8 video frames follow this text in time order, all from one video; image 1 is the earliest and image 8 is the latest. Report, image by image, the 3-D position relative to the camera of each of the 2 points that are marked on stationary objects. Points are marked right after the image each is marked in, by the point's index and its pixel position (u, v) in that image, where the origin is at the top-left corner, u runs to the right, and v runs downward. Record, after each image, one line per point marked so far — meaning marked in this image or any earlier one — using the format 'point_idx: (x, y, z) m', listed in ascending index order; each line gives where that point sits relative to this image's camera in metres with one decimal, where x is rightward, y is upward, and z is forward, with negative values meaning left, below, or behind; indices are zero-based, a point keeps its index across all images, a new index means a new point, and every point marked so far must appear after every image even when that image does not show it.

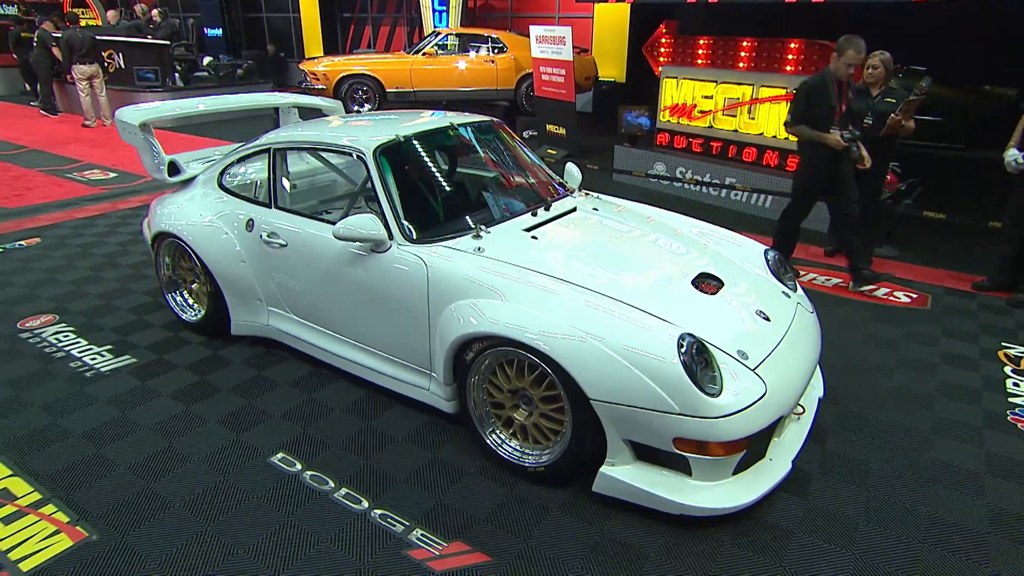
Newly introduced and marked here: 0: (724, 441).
0: (+0.8, -0.5, +2.3) m
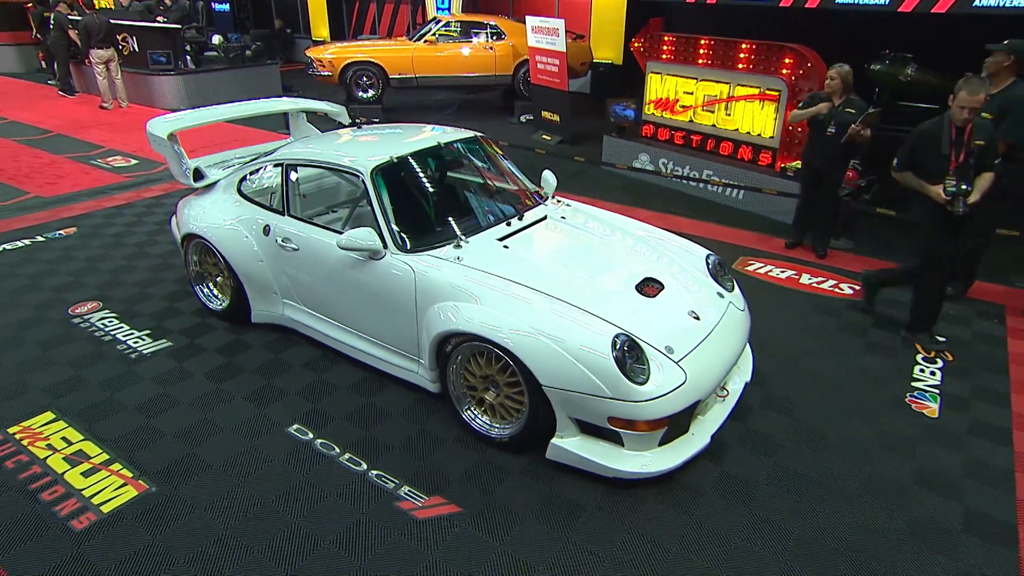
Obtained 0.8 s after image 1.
0: (+0.6, -0.6, +2.9) m
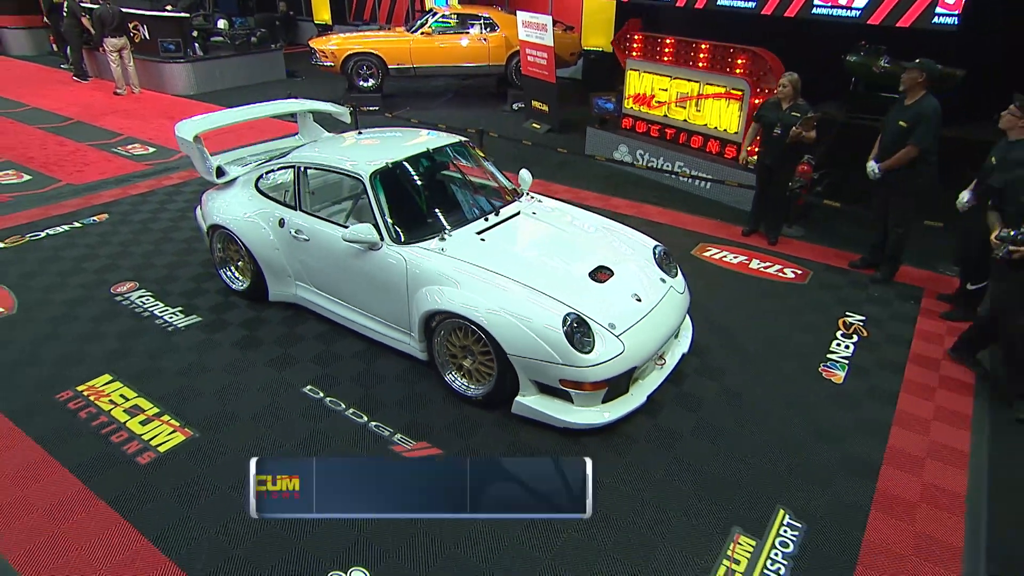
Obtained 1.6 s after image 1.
0: (+0.4, -0.5, +3.6) m
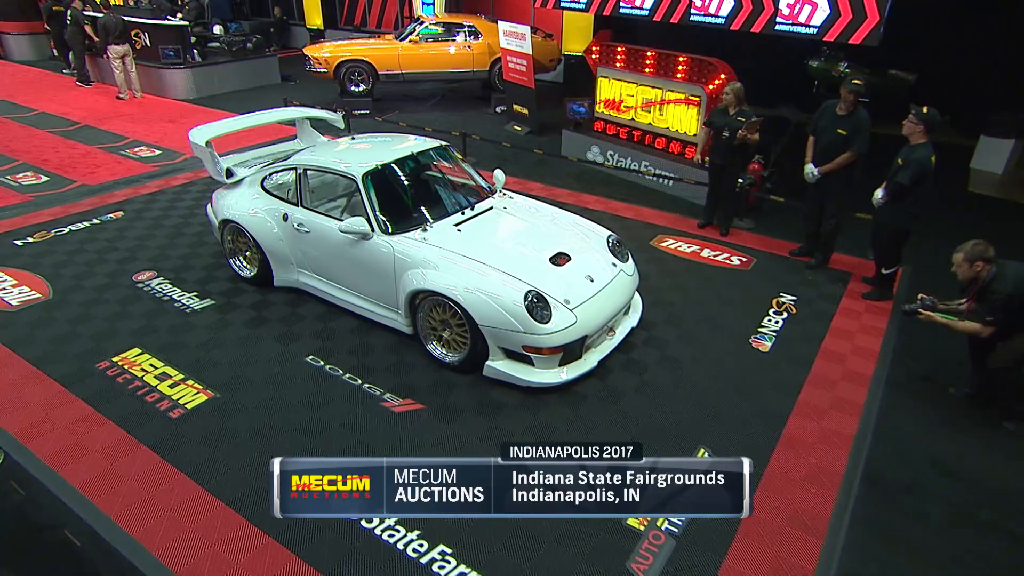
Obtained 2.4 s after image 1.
0: (+0.2, -0.4, +4.4) m
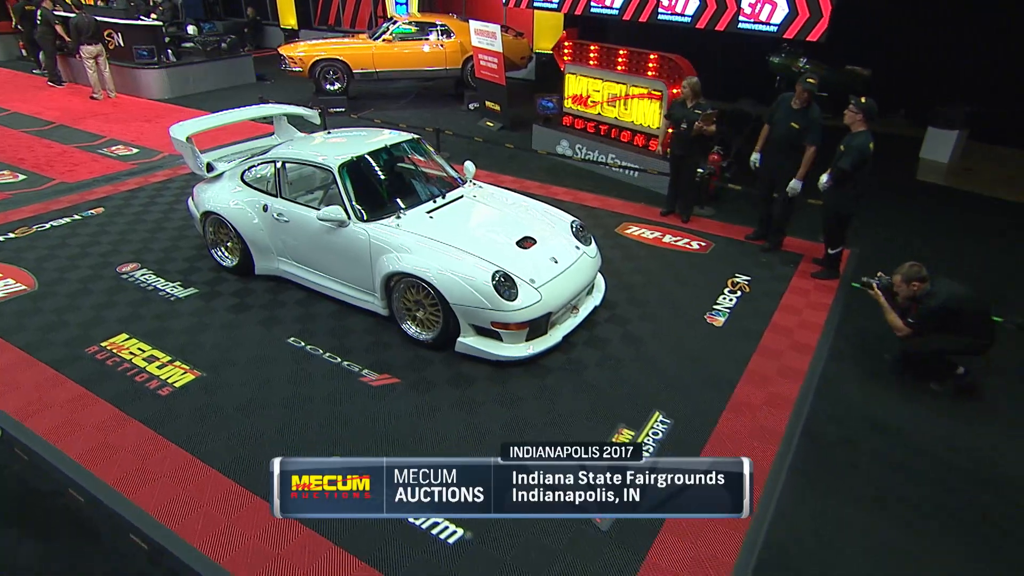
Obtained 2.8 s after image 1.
0: (0.0, -0.2, +4.7) m
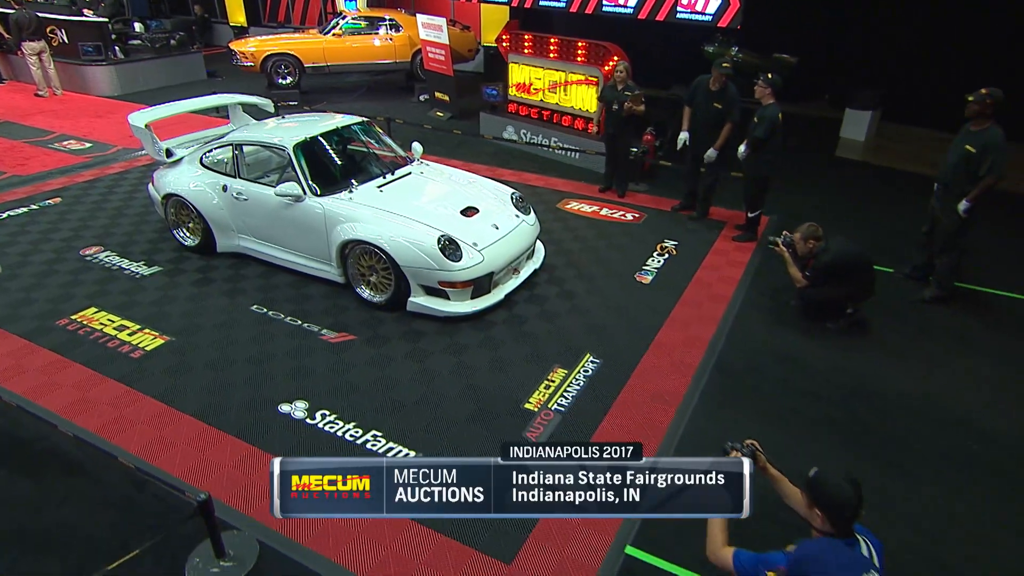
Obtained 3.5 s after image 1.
0: (-0.4, +0.1, +5.2) m
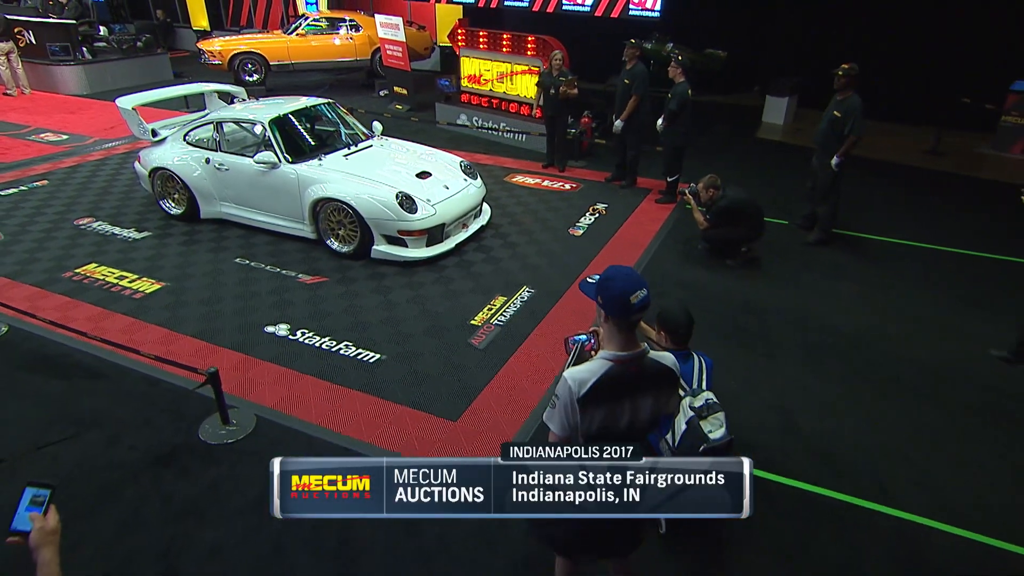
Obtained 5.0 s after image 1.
0: (-0.9, +0.6, +6.1) m
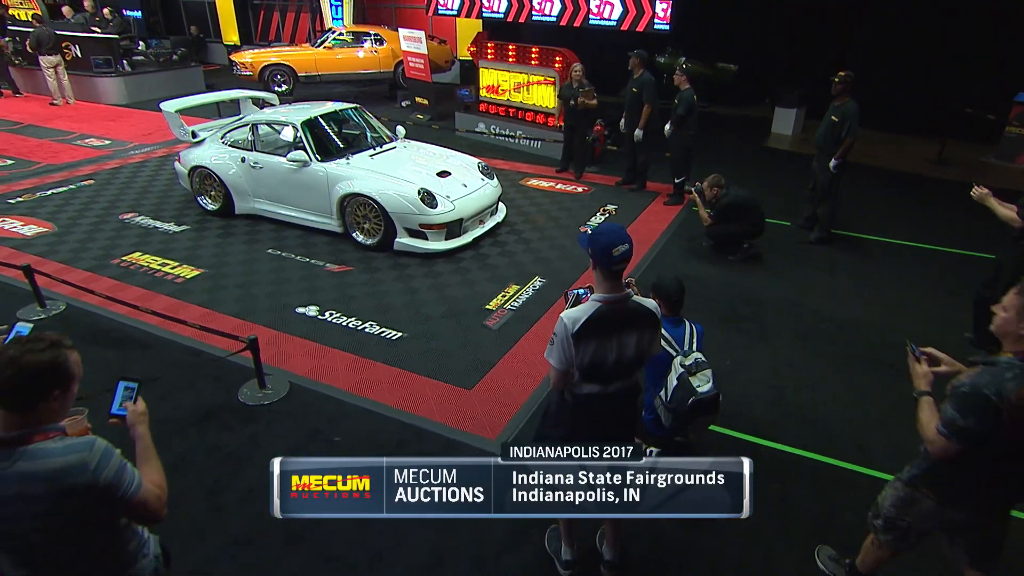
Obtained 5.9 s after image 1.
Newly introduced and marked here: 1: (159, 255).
0: (-0.8, +0.7, +6.6) m
1: (-3.8, +0.3, +6.8) m
